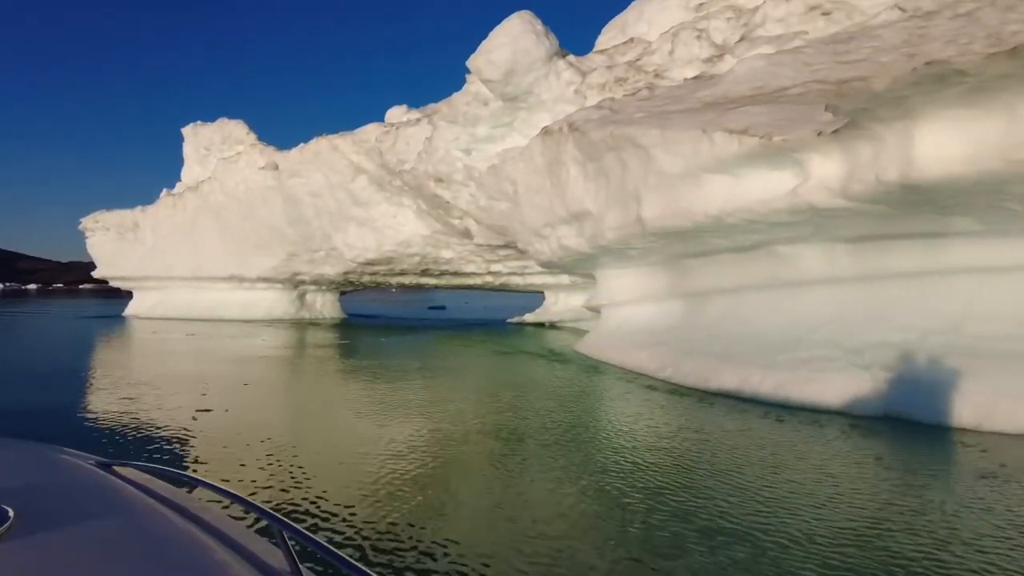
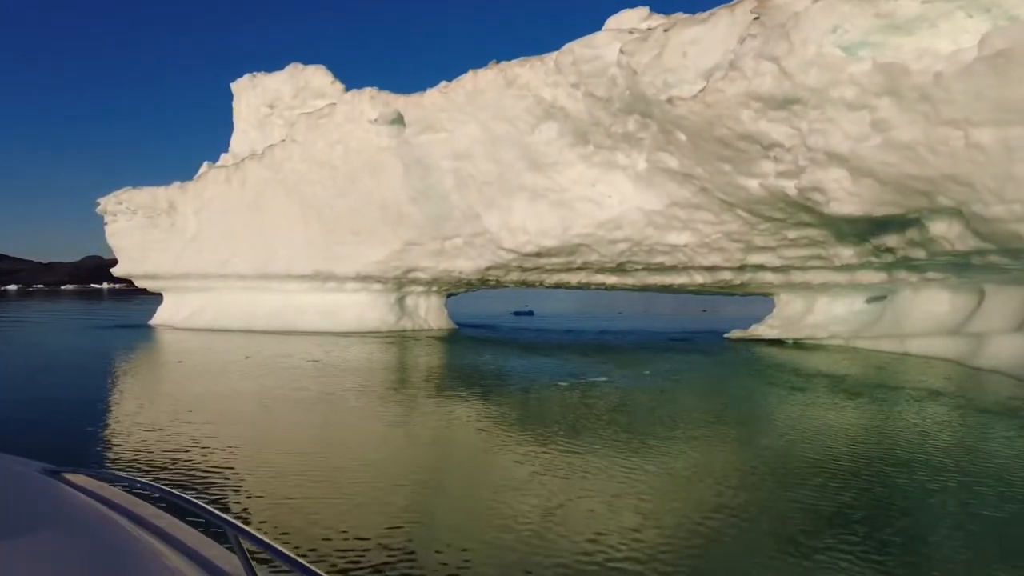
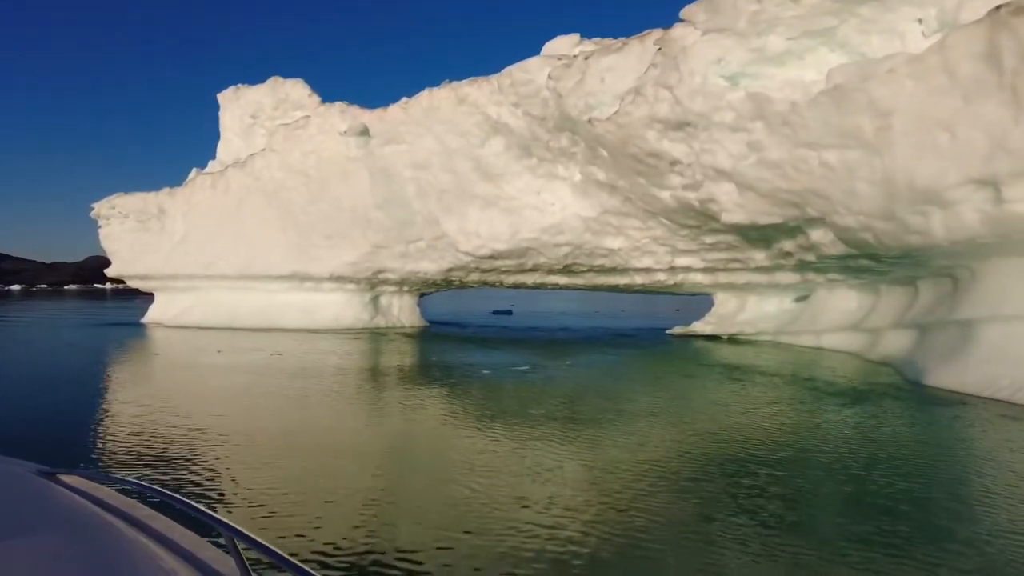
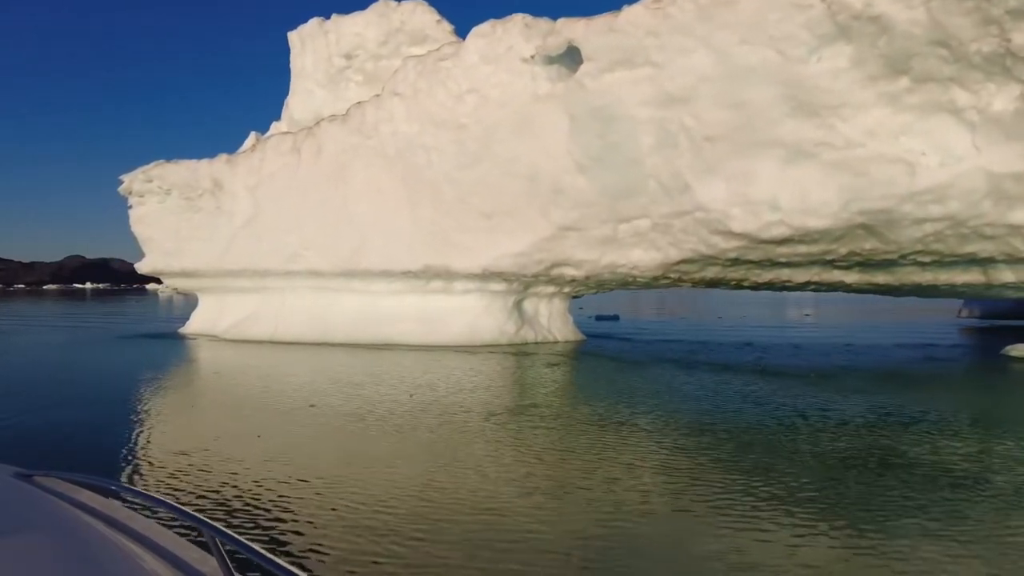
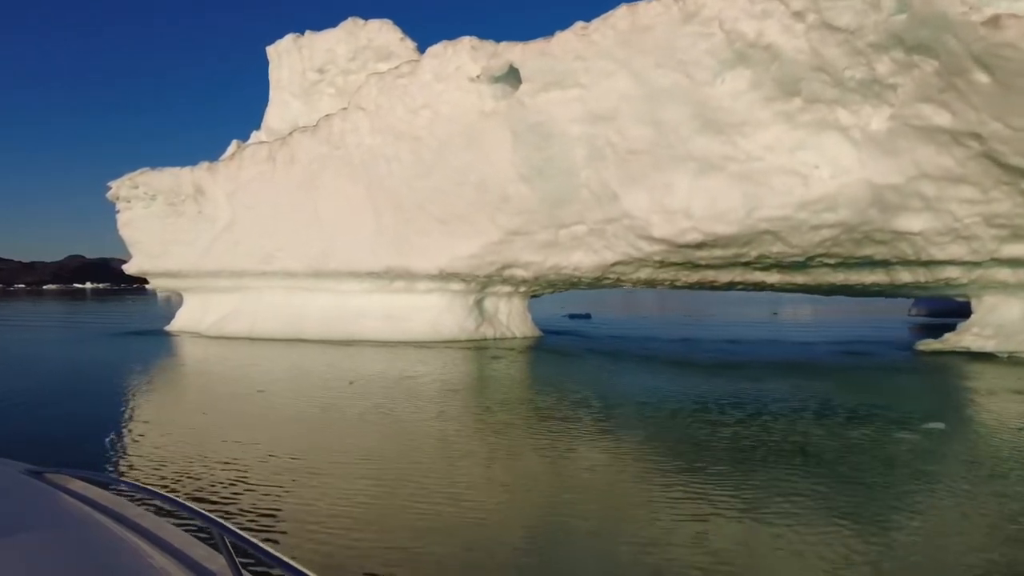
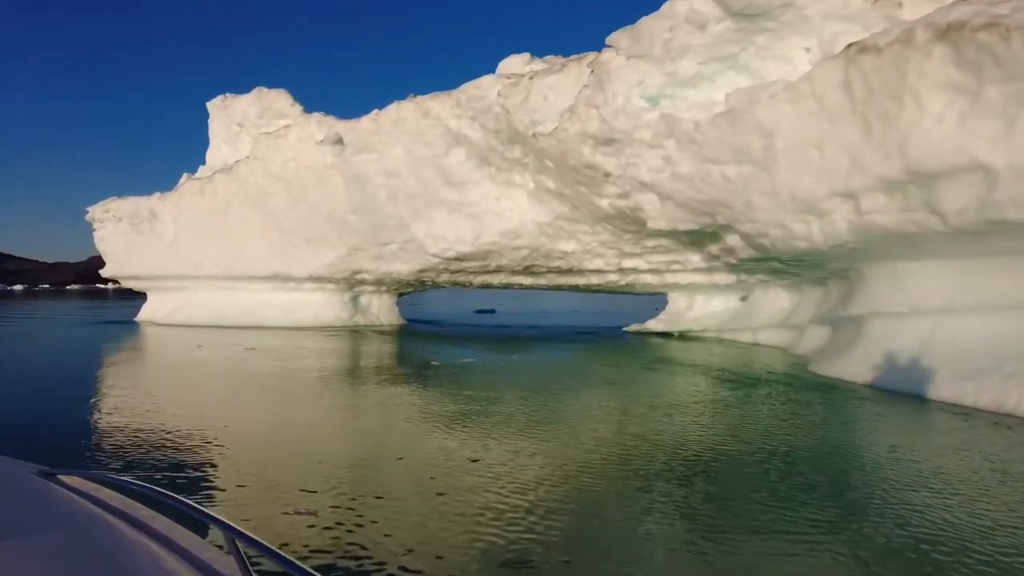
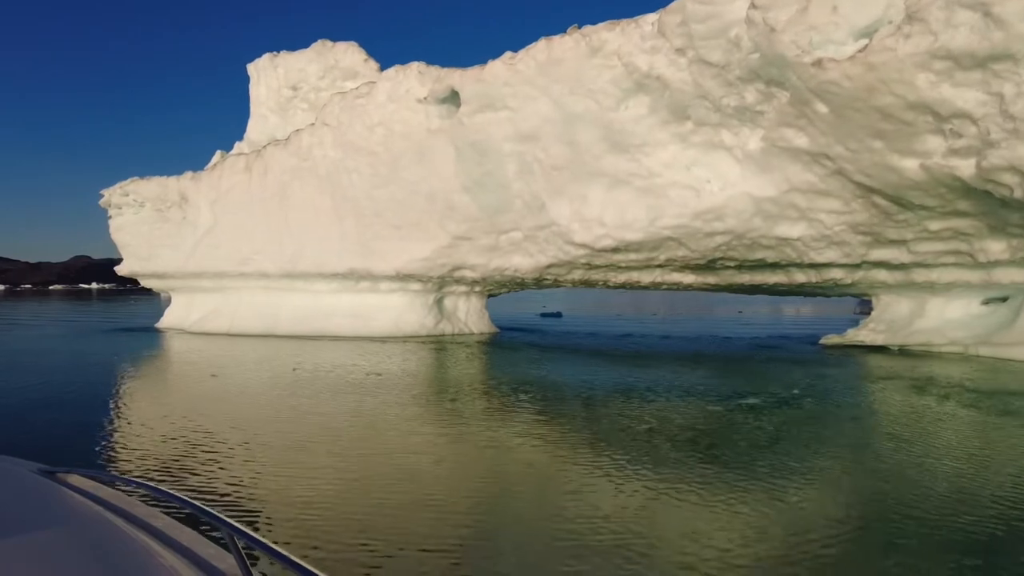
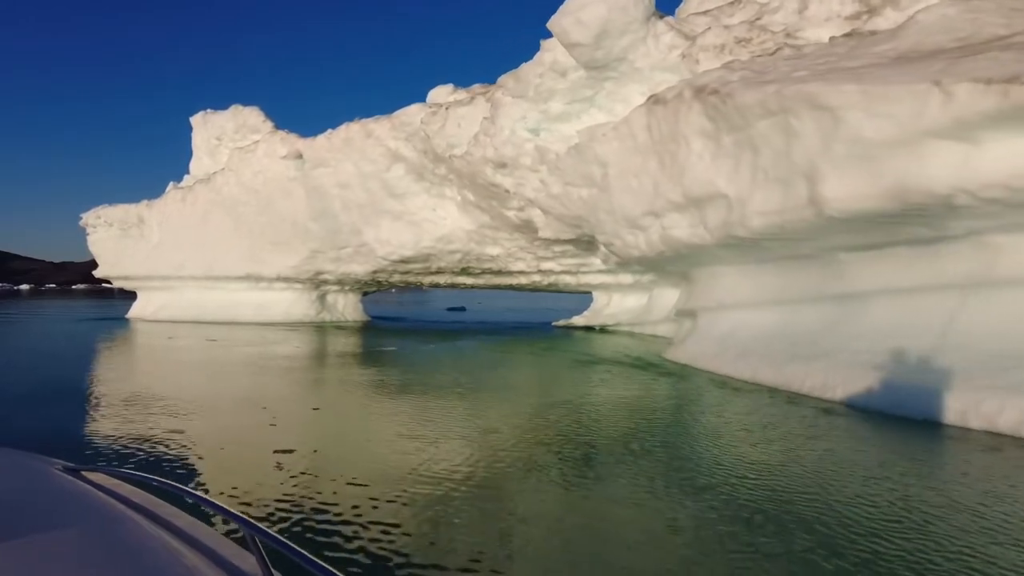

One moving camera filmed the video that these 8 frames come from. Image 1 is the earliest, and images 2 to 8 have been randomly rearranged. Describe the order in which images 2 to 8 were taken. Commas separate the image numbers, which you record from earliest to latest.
8, 6, 3, 2, 7, 5, 4
